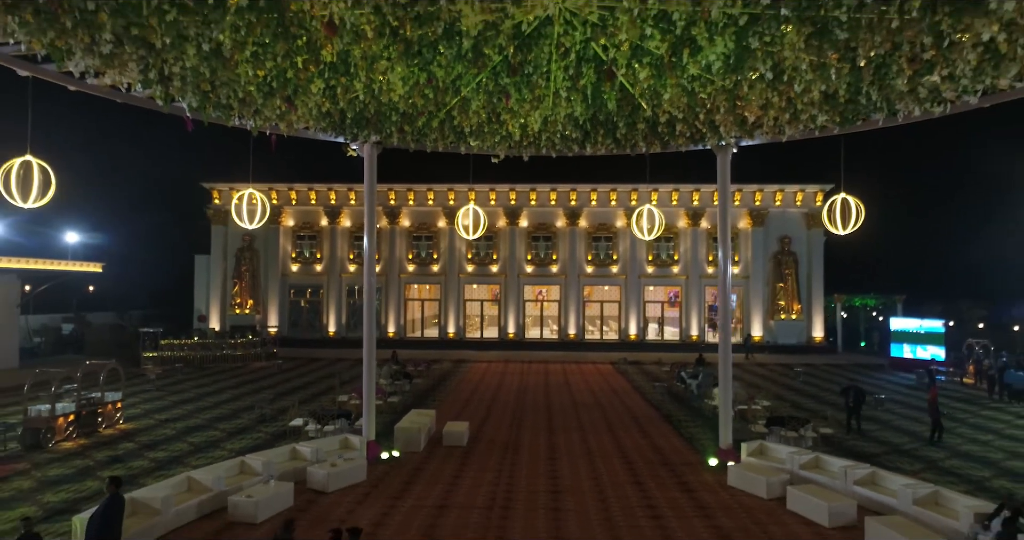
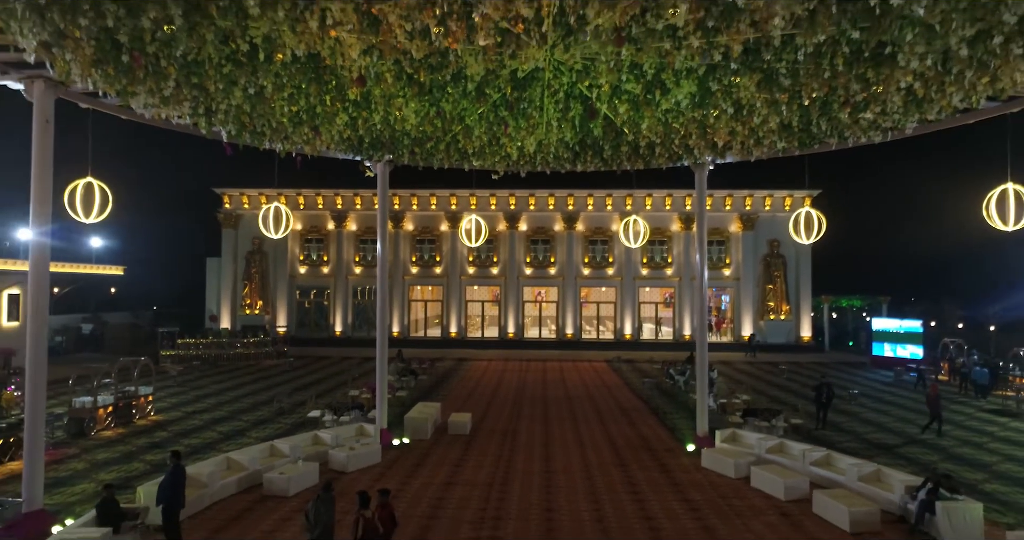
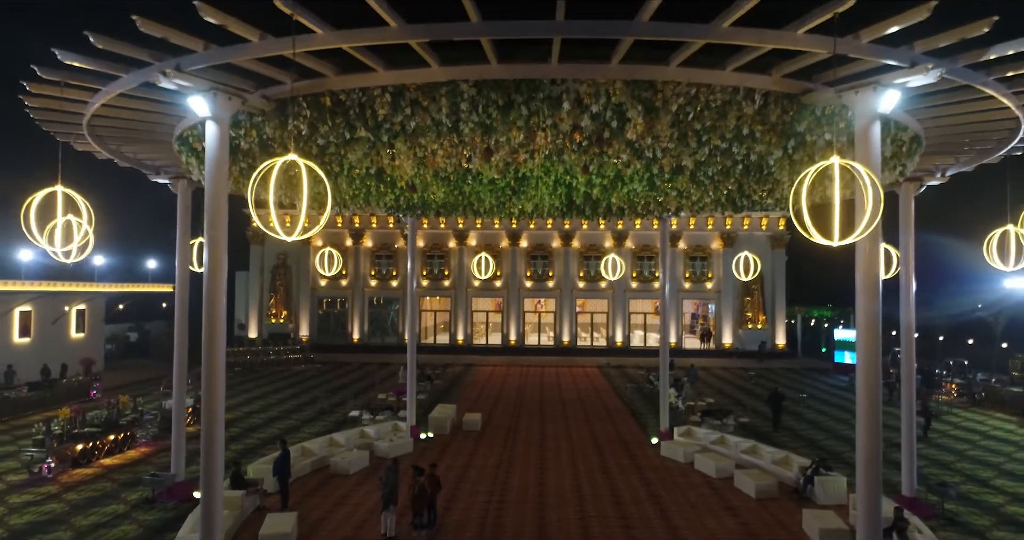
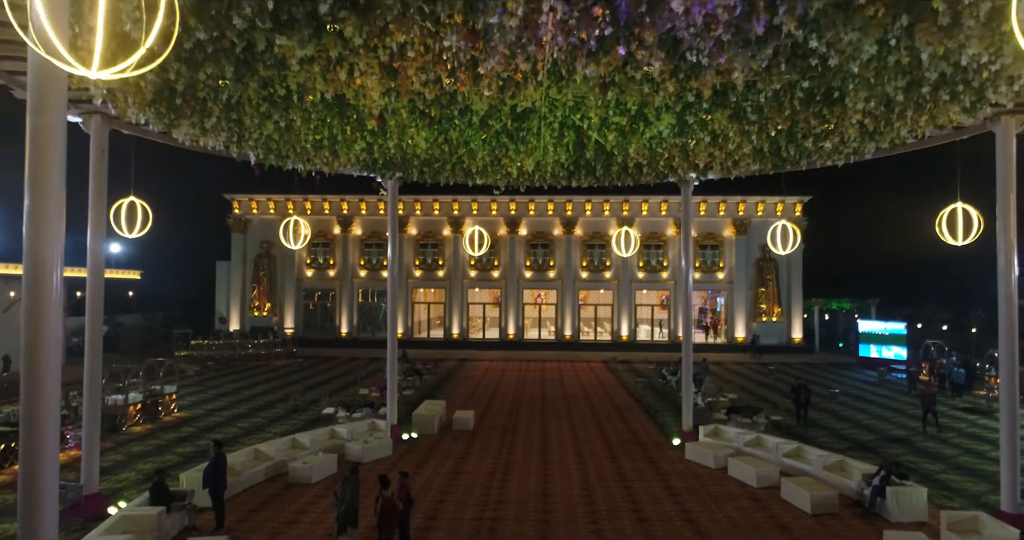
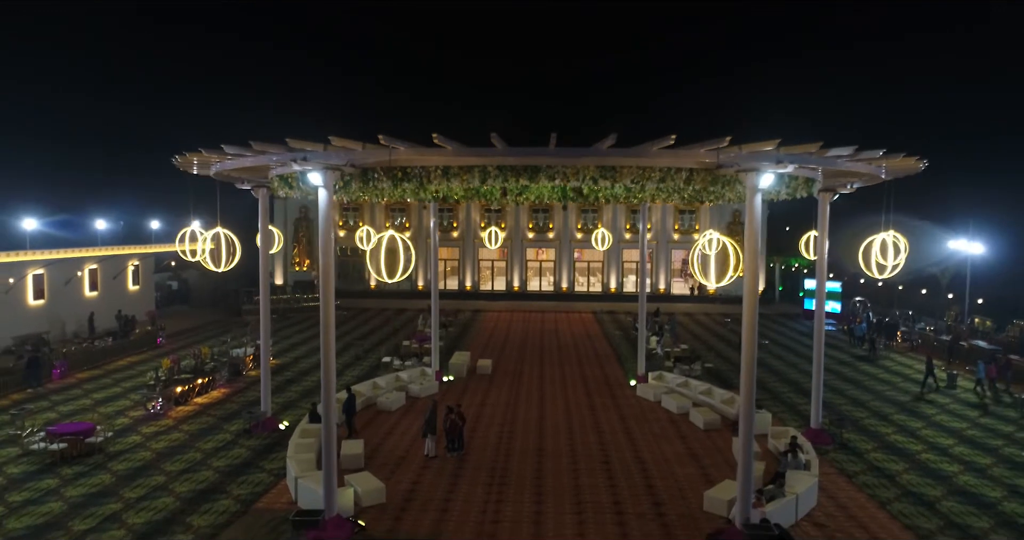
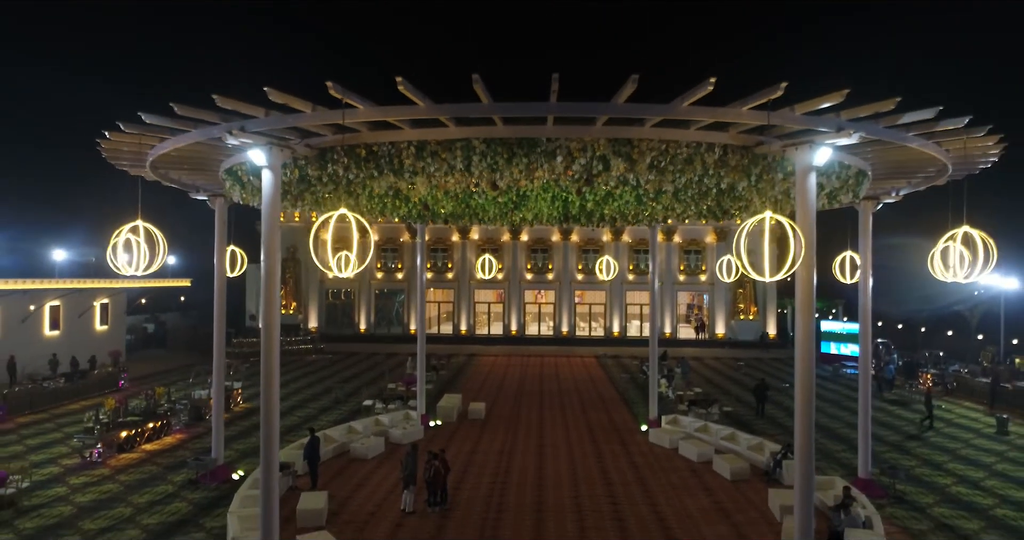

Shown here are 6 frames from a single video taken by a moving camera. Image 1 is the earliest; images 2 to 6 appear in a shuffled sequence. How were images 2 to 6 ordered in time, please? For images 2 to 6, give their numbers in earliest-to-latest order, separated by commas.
2, 4, 3, 6, 5
